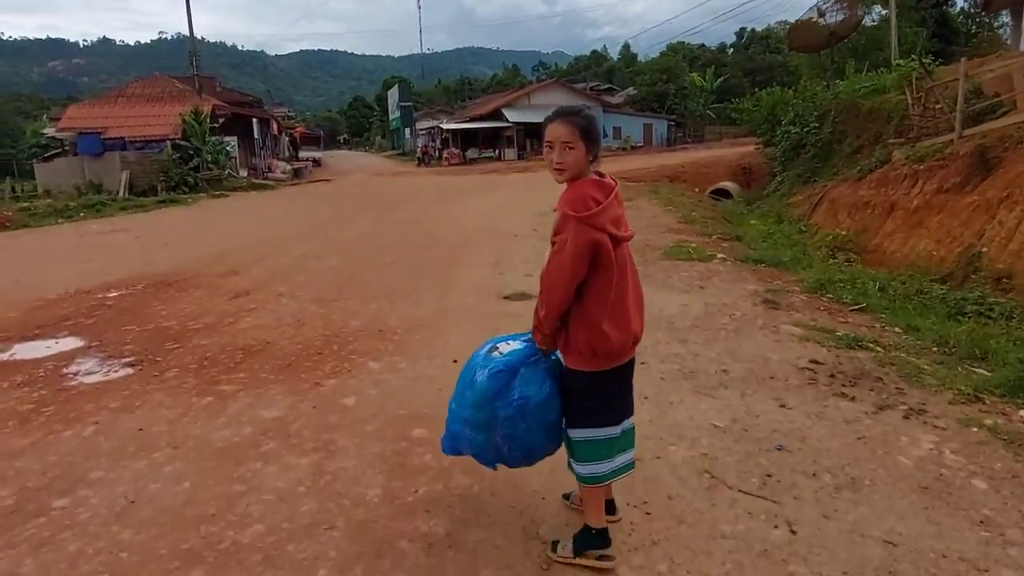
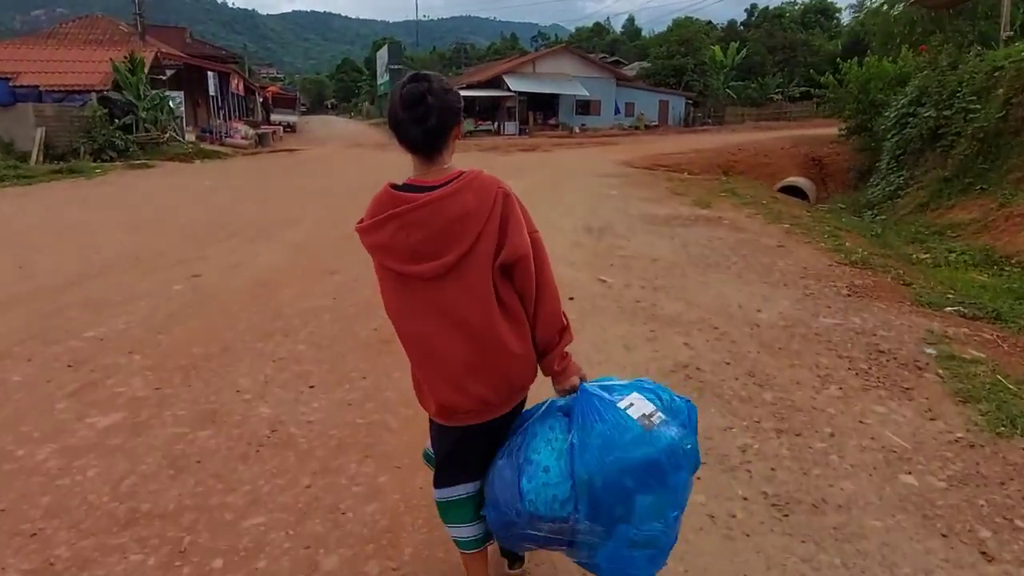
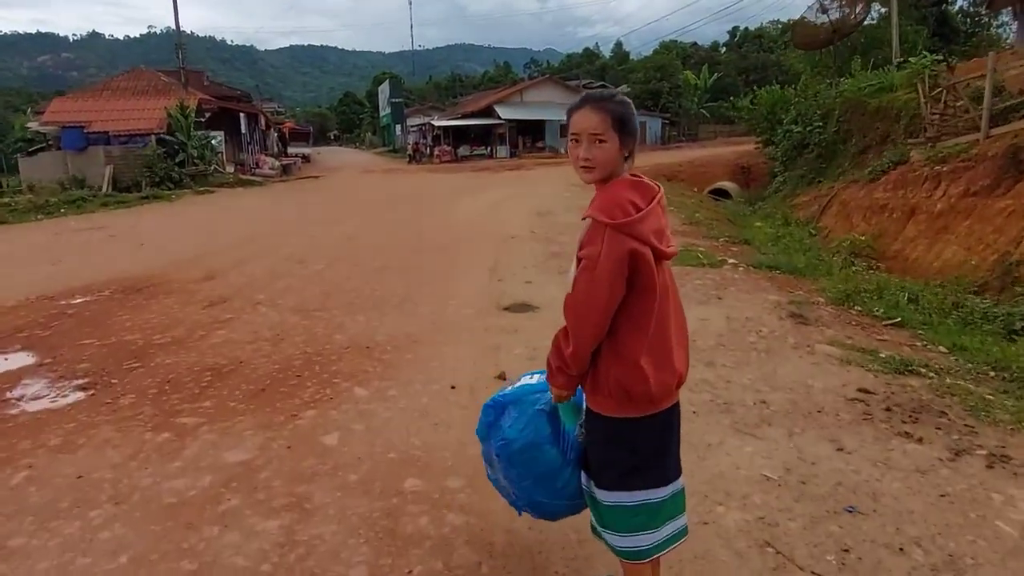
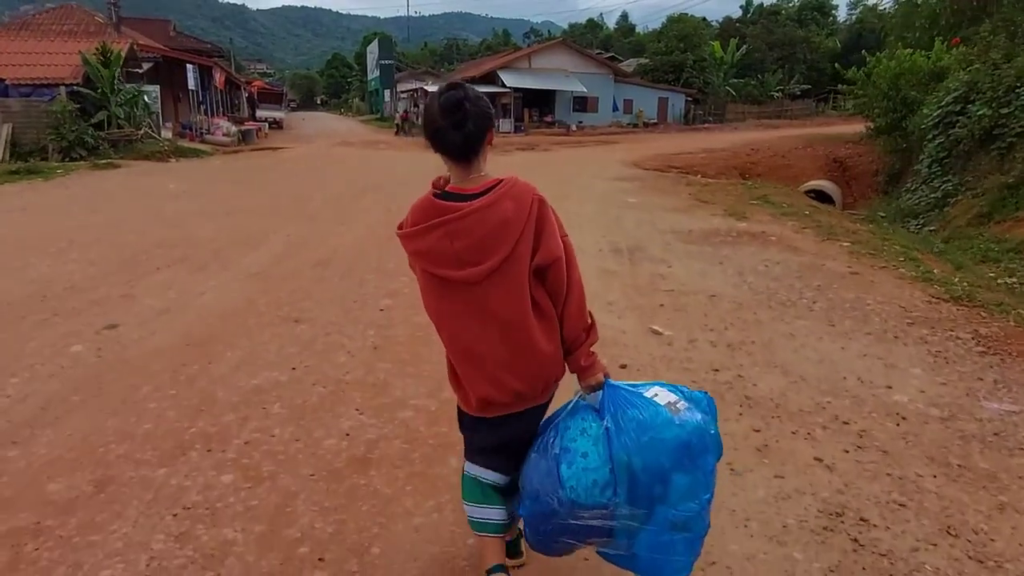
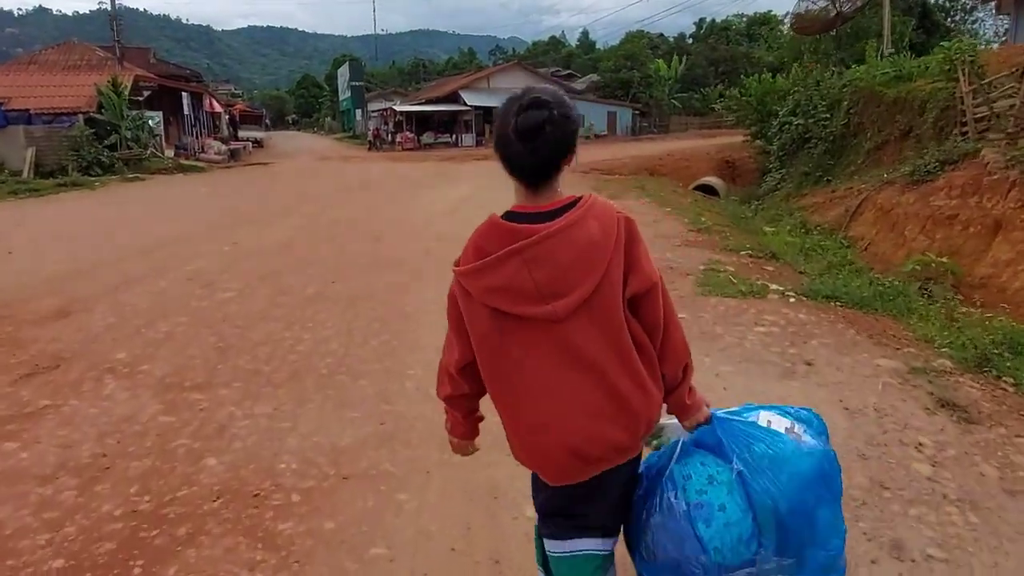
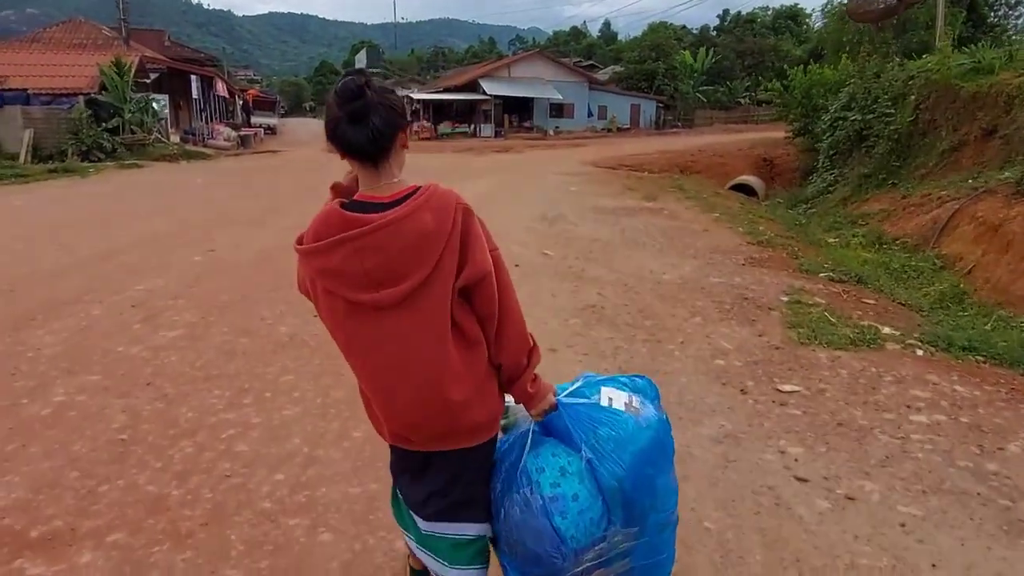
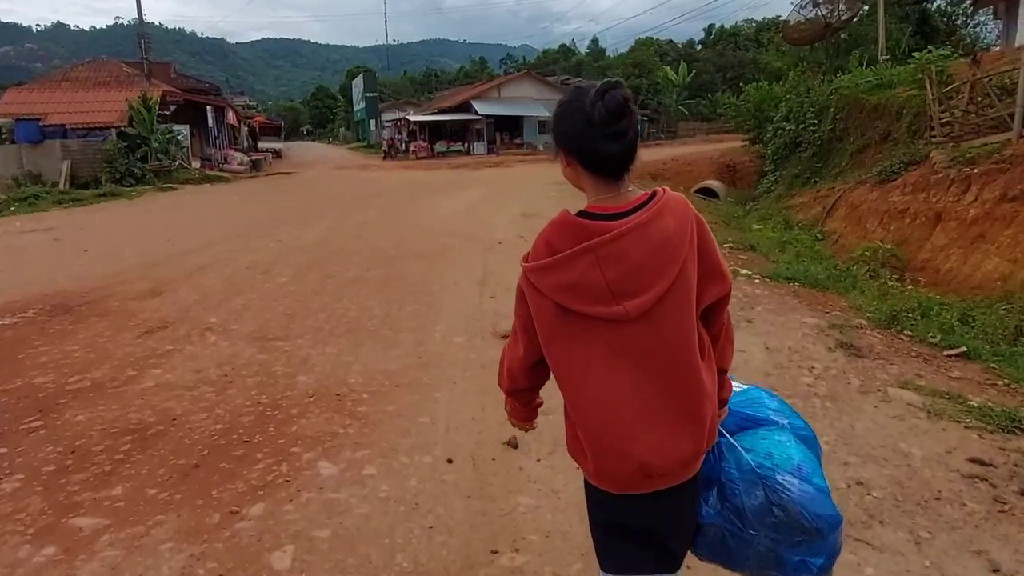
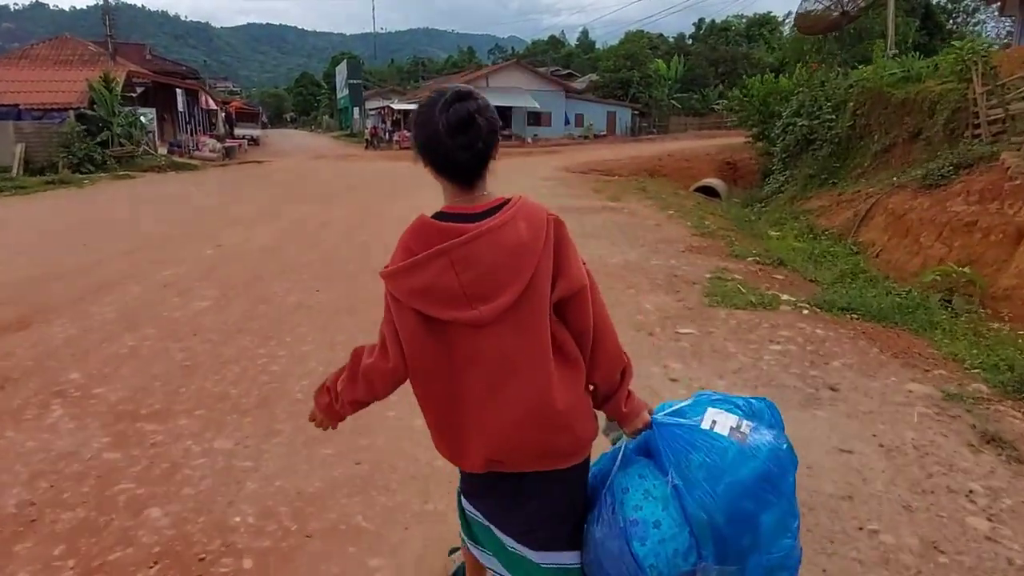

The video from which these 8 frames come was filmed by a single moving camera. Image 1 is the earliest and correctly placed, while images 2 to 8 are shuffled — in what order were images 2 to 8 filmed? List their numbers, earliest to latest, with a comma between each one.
3, 7, 5, 8, 6, 2, 4
